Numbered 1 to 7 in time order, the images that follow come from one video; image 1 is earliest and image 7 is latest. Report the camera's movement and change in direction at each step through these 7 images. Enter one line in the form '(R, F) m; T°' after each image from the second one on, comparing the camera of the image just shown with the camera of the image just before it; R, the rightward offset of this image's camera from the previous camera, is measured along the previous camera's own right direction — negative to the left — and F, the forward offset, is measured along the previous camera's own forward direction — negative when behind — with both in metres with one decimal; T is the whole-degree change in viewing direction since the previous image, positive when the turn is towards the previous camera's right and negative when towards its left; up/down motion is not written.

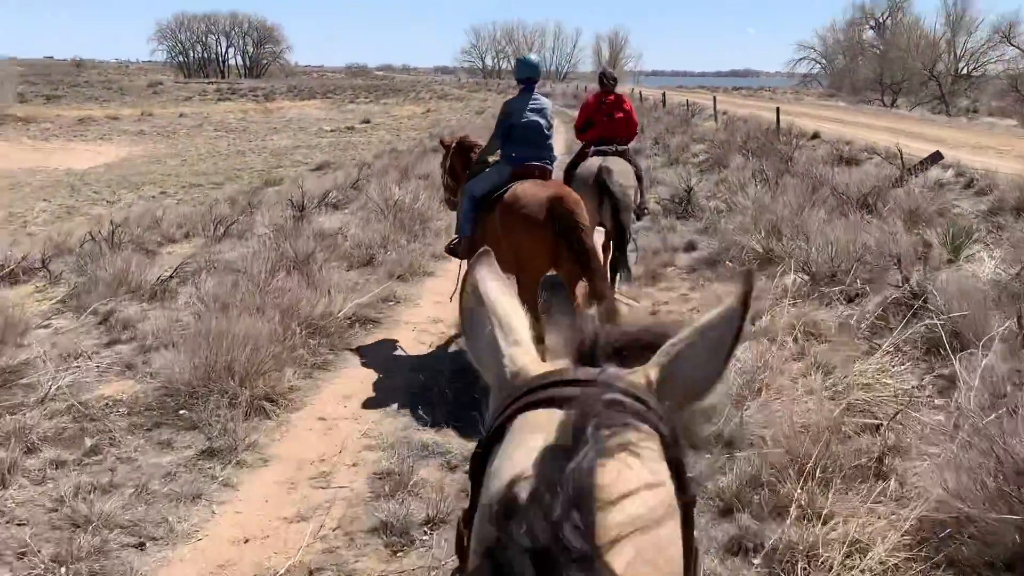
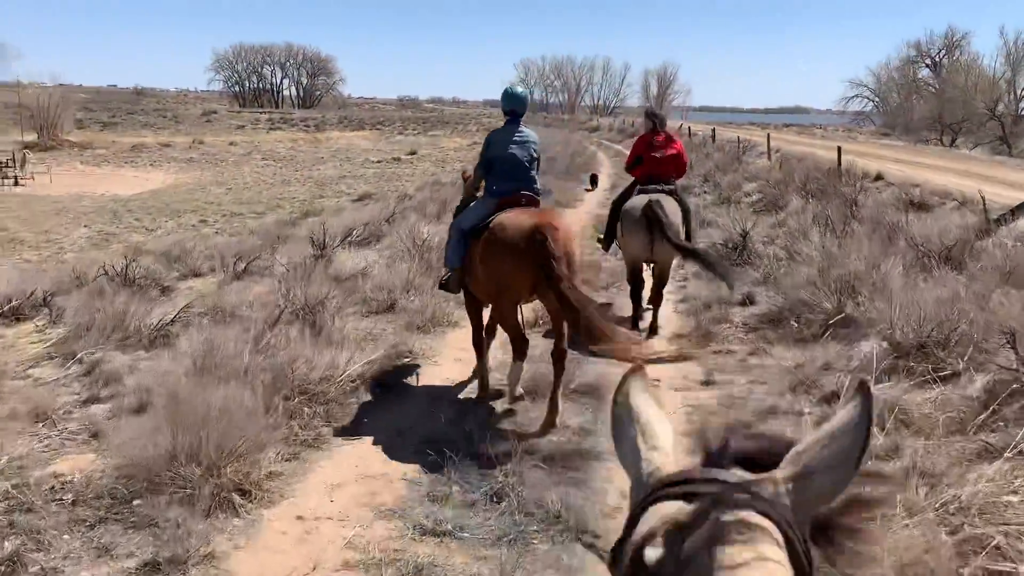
(+0.1, +0.9) m; -3°
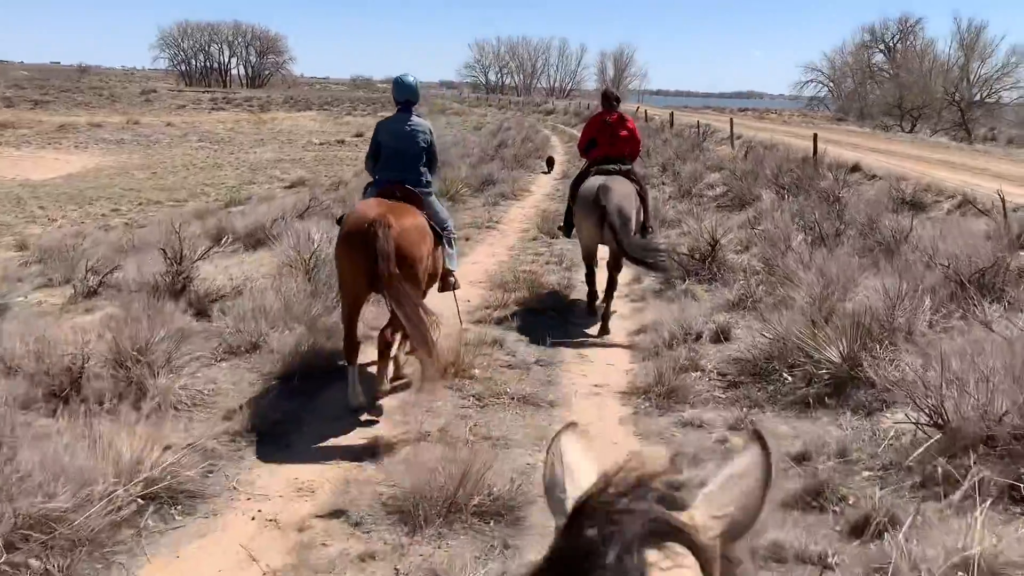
(+0.4, +2.0) m; +3°
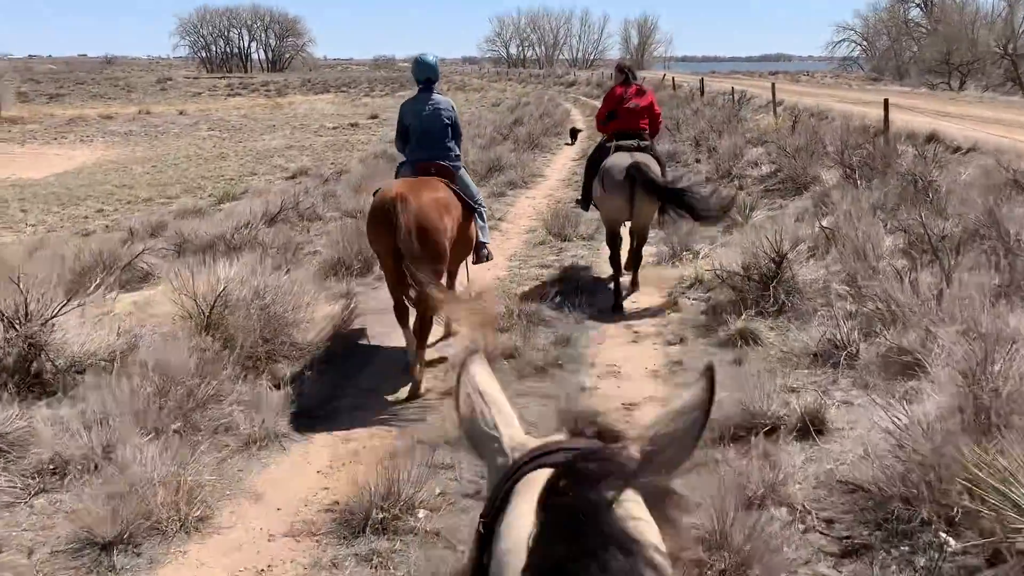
(+0.3, +2.3) m; -2°
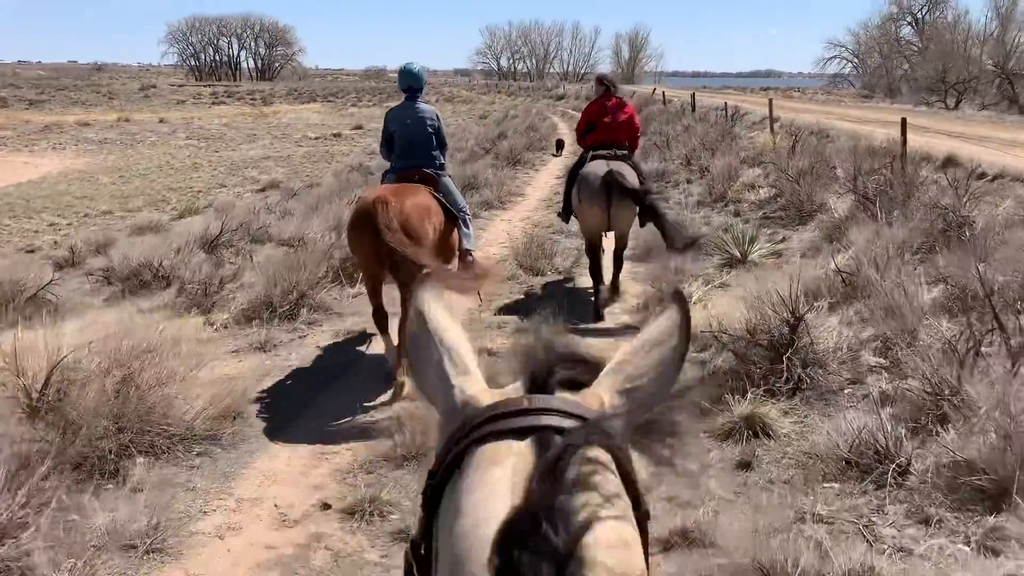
(+0.3, +1.4) m; +1°
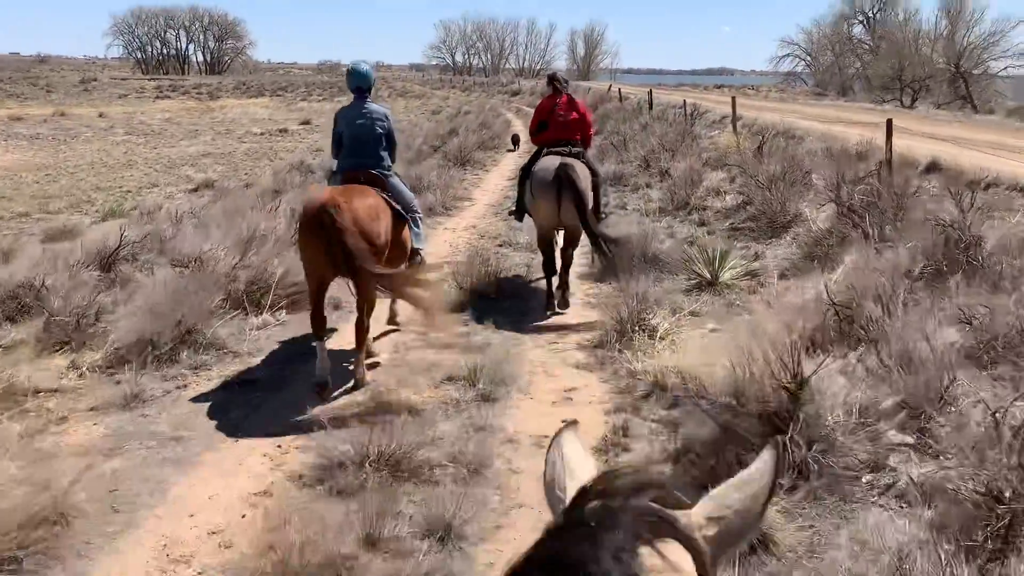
(+0.2, +1.2) m; +3°
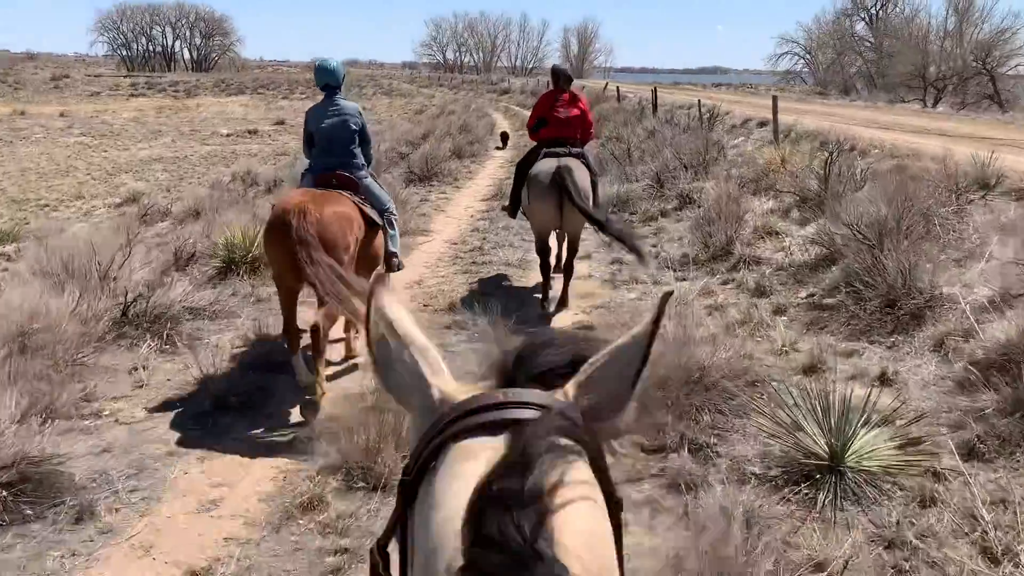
(+0.3, +3.8) m; 0°
